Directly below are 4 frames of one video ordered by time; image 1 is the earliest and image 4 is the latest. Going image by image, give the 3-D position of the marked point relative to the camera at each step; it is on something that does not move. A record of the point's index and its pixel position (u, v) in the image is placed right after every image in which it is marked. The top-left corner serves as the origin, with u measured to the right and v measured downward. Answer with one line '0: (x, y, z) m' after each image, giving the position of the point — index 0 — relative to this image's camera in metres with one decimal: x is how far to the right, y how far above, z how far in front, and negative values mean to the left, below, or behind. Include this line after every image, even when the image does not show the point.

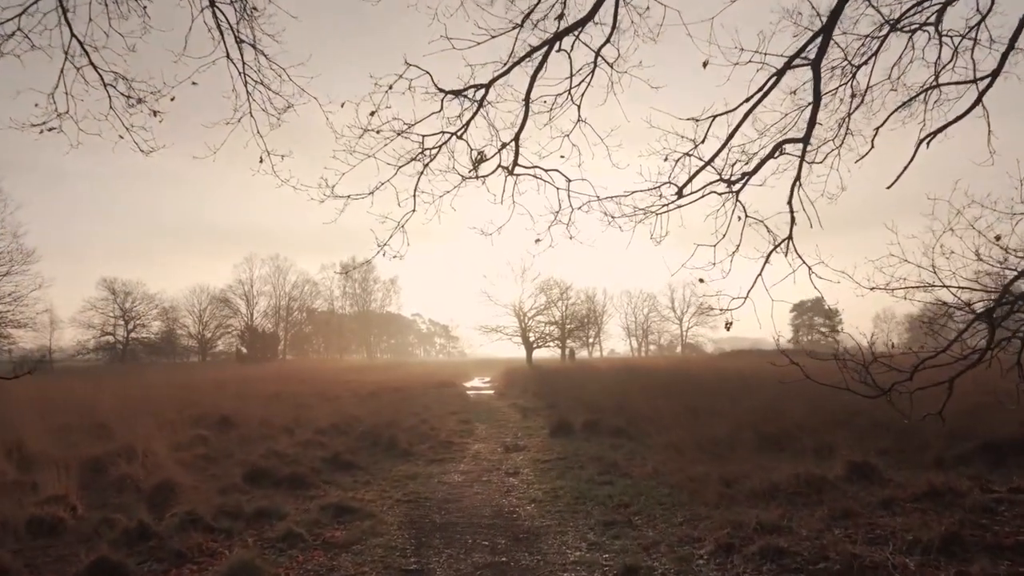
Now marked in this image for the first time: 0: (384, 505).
0: (-1.8, -3.1, +8.6) m
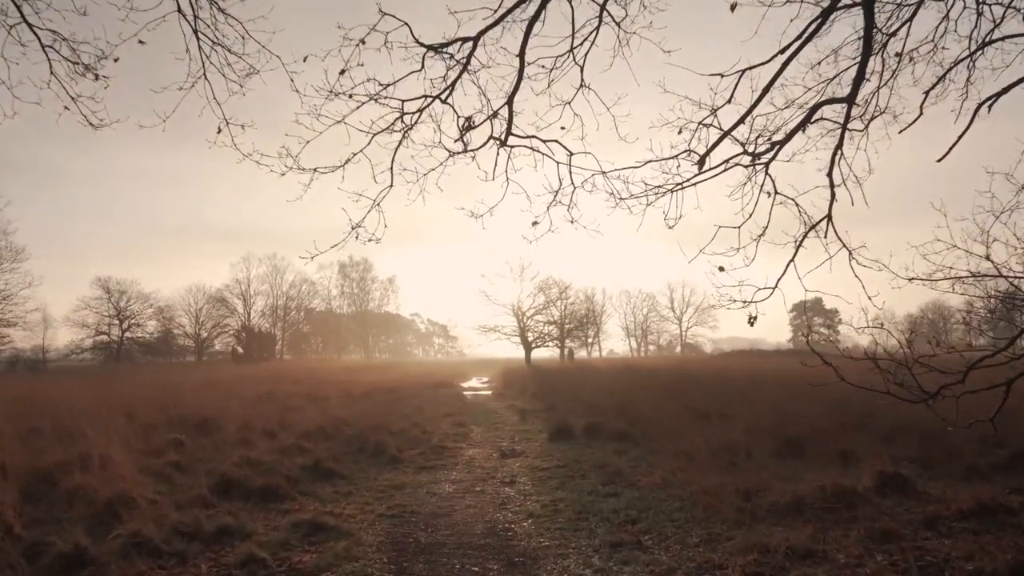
0: (-1.9, -3.0, +7.7) m
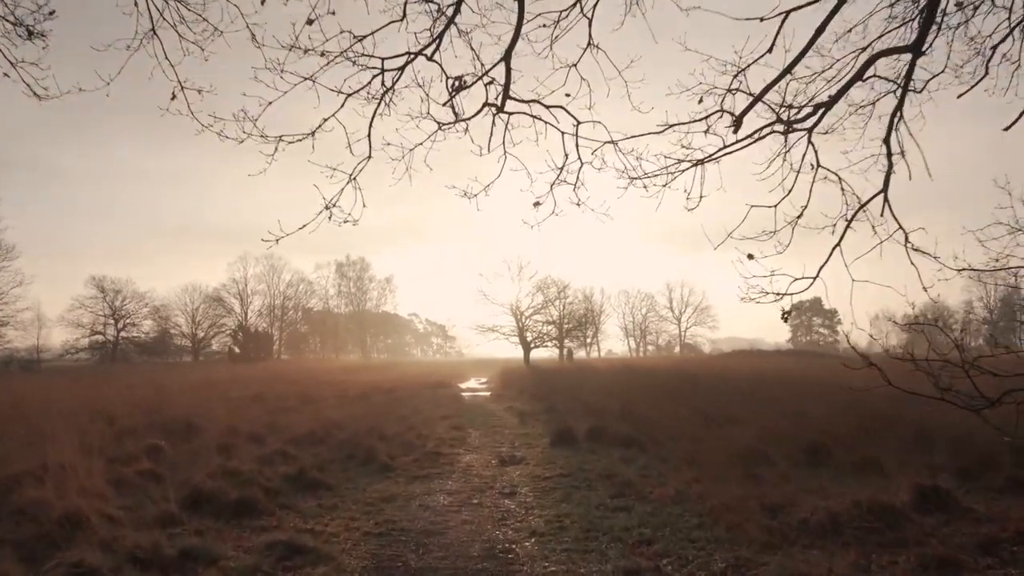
0: (-1.9, -2.9, +7.0) m
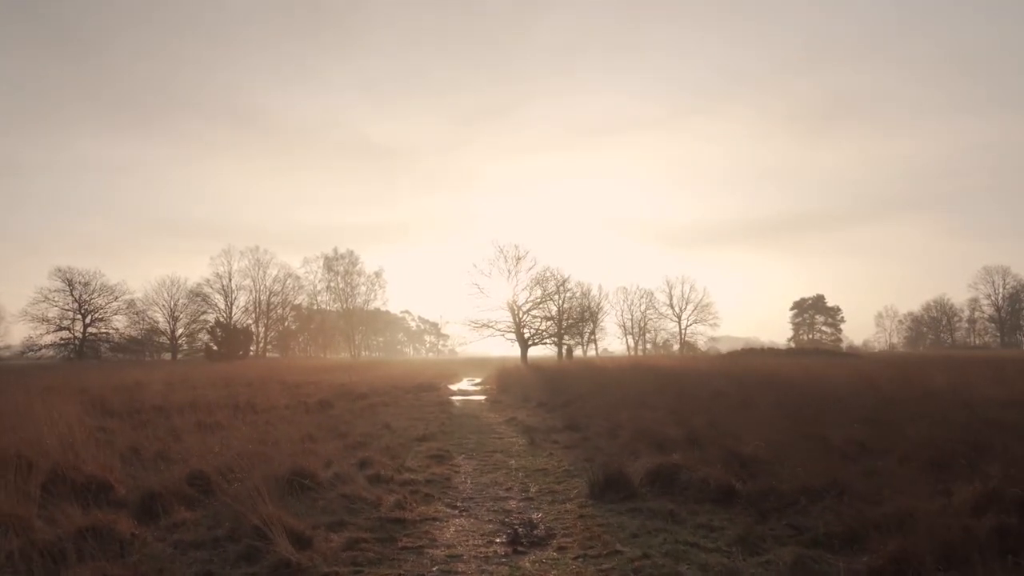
0: (-1.6, -2.2, +1.3) m
